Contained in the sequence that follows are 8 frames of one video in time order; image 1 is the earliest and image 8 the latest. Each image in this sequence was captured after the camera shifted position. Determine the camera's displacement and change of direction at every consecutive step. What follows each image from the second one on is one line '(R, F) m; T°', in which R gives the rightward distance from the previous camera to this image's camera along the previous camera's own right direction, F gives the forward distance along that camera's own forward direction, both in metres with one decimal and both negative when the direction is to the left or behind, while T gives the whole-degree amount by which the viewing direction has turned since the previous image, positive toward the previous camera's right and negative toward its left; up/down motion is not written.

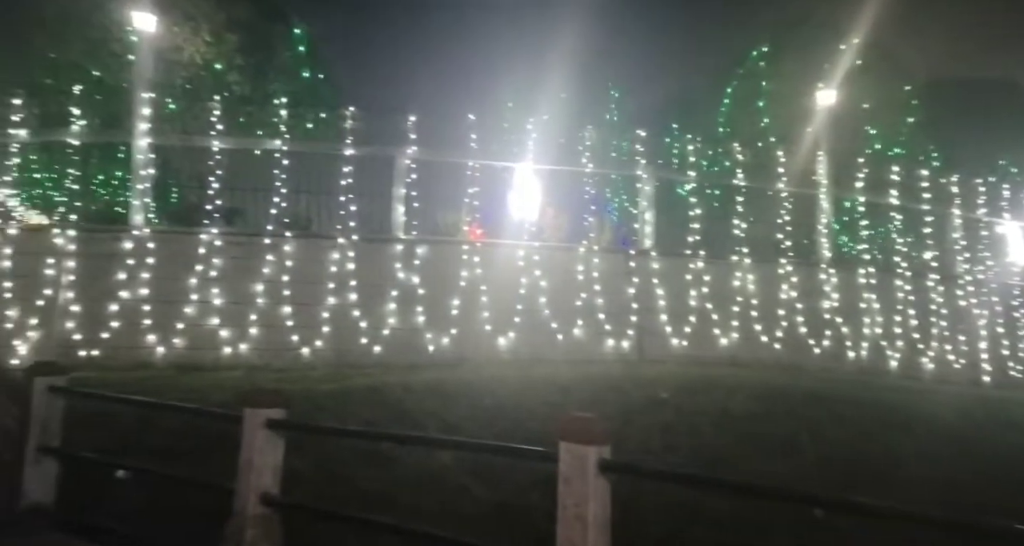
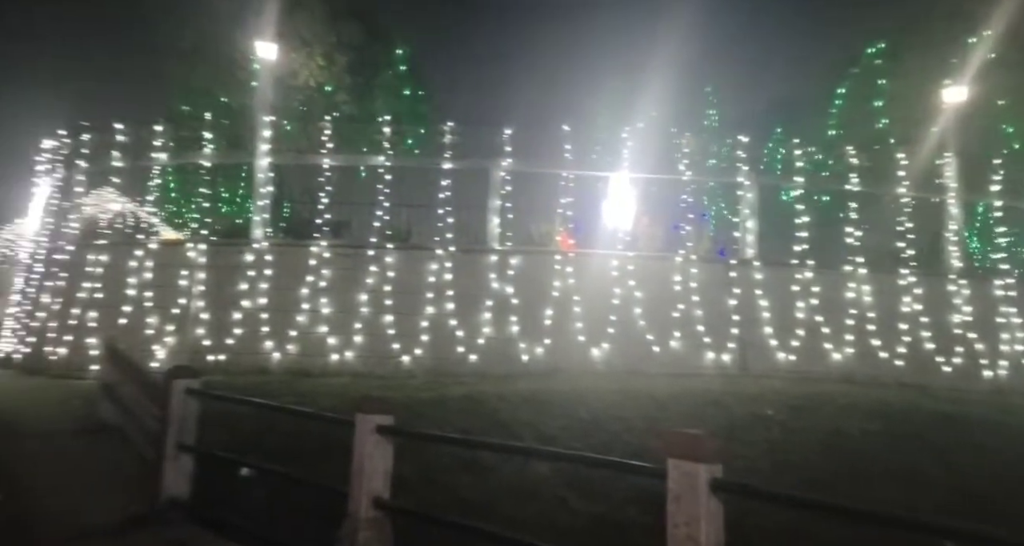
(-0.4, 0.0) m; -7°
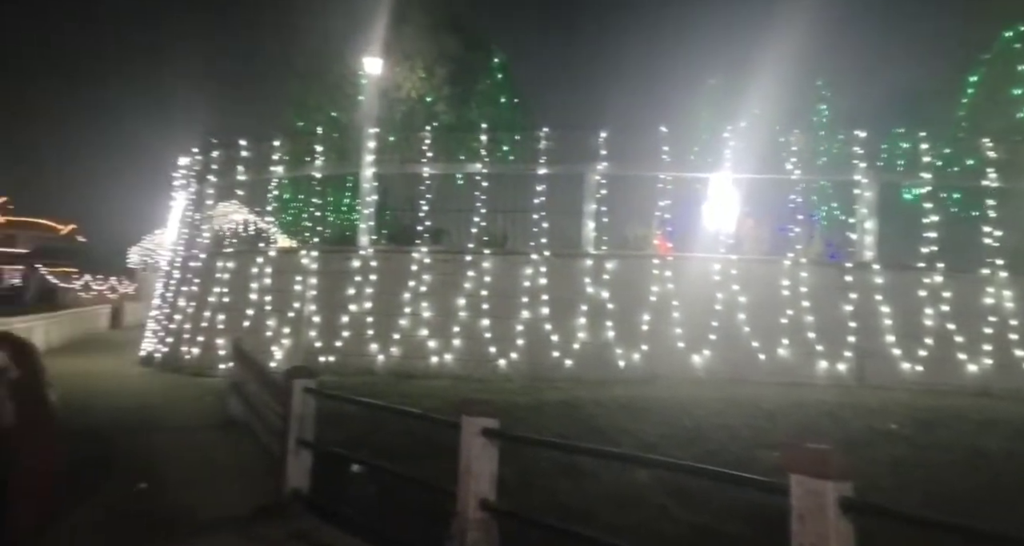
(-0.4, 0.0) m; -7°
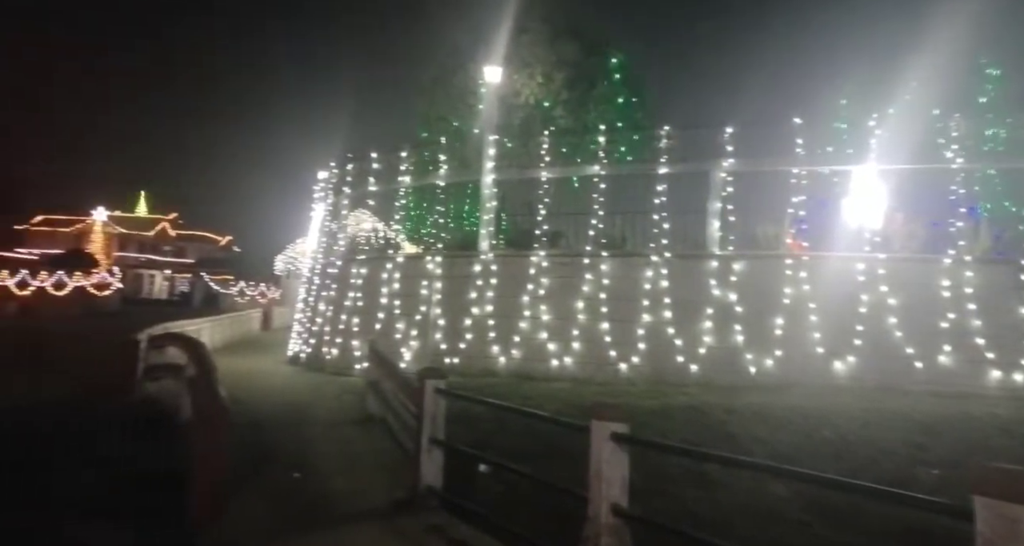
(-0.5, 0.0) m; -9°
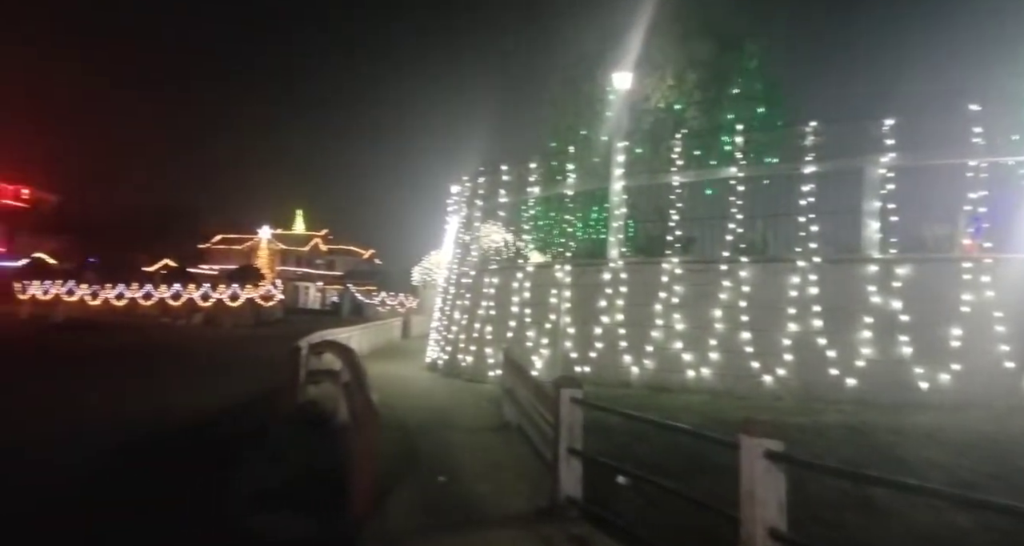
(-0.5, -0.1) m; -11°
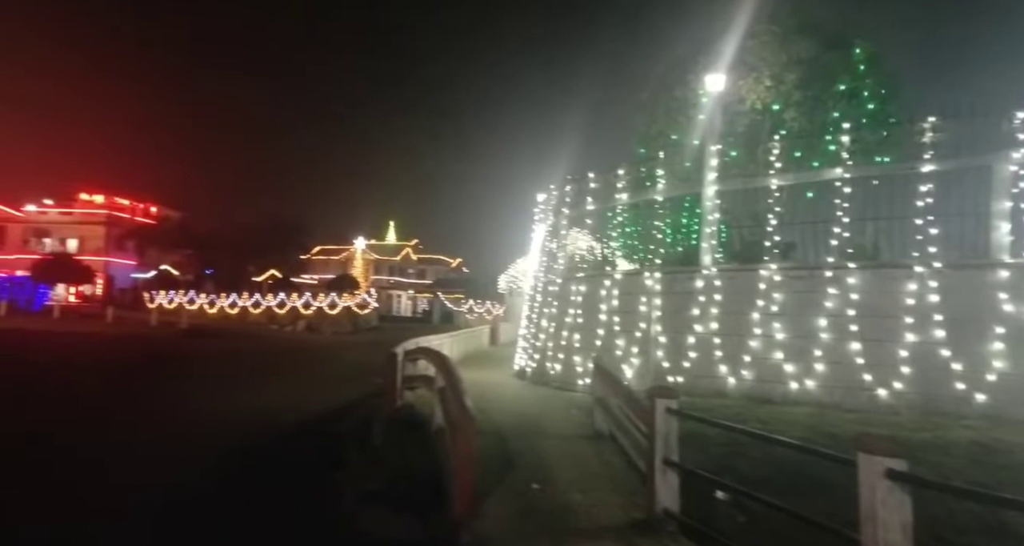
(-0.4, -0.1) m; -7°
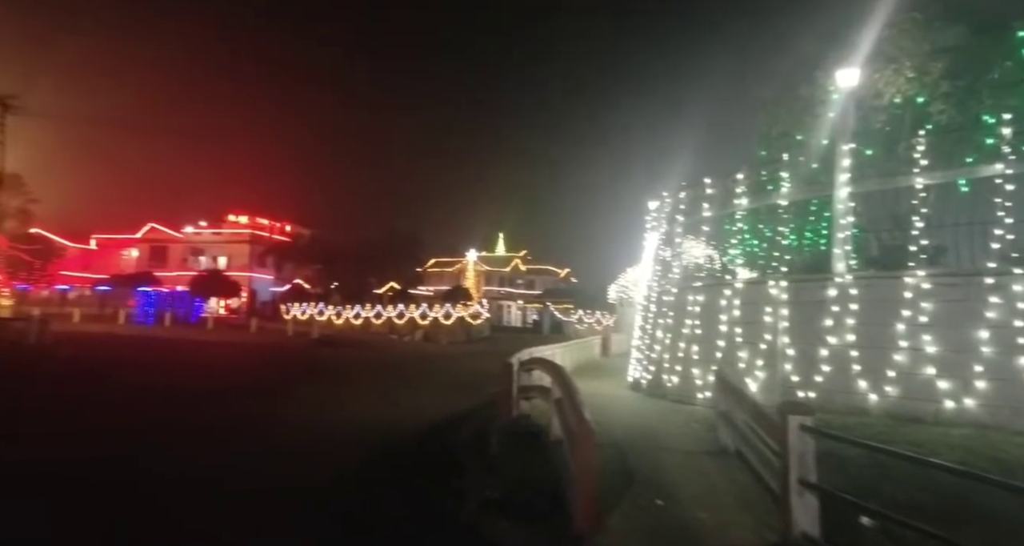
(-0.5, -0.1) m; -9°
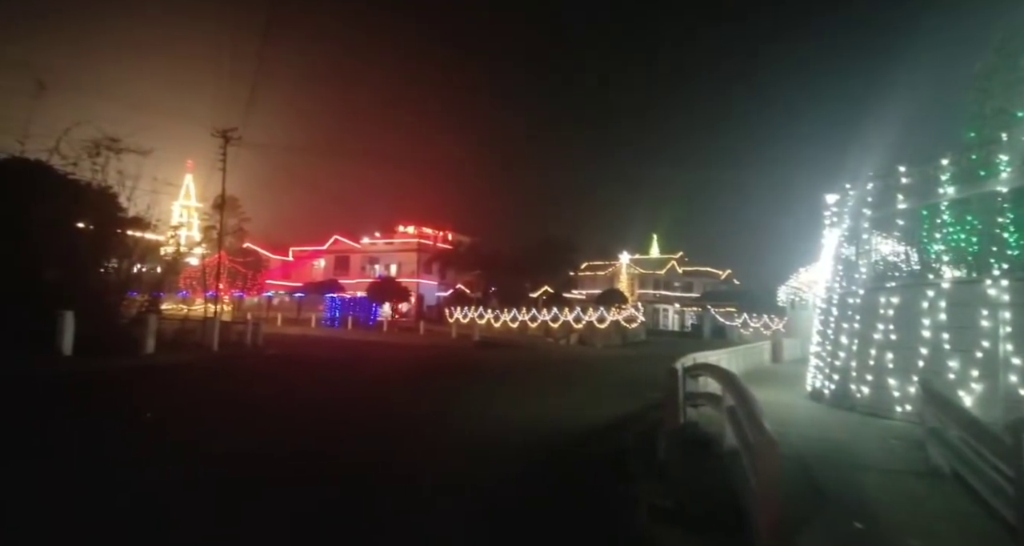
(-0.8, -0.1) m; -12°
